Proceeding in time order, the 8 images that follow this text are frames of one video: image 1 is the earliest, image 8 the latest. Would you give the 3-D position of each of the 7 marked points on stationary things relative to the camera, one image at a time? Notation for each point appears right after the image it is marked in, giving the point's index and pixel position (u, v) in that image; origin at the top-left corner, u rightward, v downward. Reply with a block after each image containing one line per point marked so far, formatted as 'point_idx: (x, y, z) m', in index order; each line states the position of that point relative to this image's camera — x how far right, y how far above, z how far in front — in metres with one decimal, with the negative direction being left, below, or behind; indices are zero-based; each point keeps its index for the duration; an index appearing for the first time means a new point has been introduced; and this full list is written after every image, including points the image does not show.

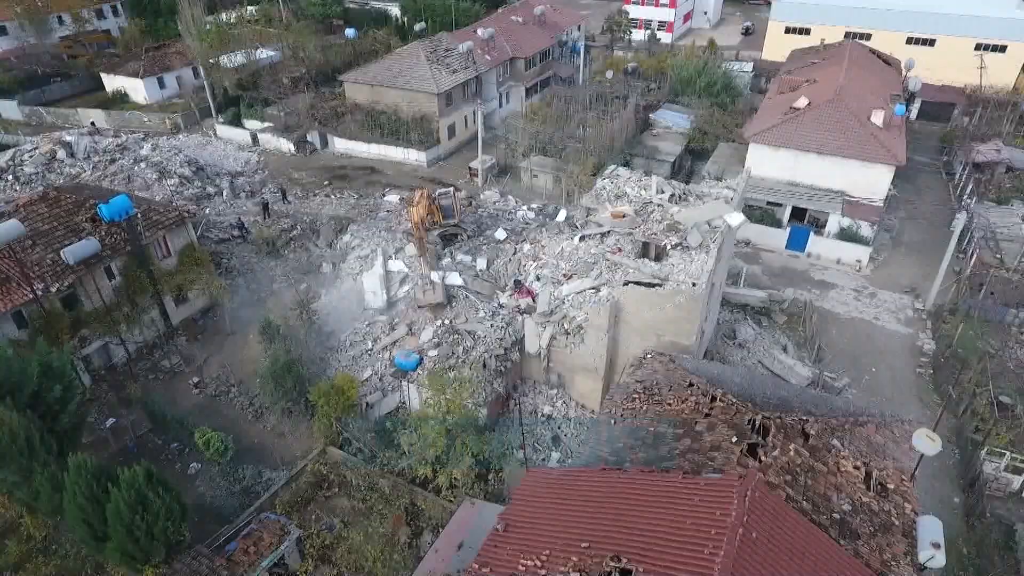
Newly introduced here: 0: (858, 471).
0: (+6.3, -3.3, +11.5) m
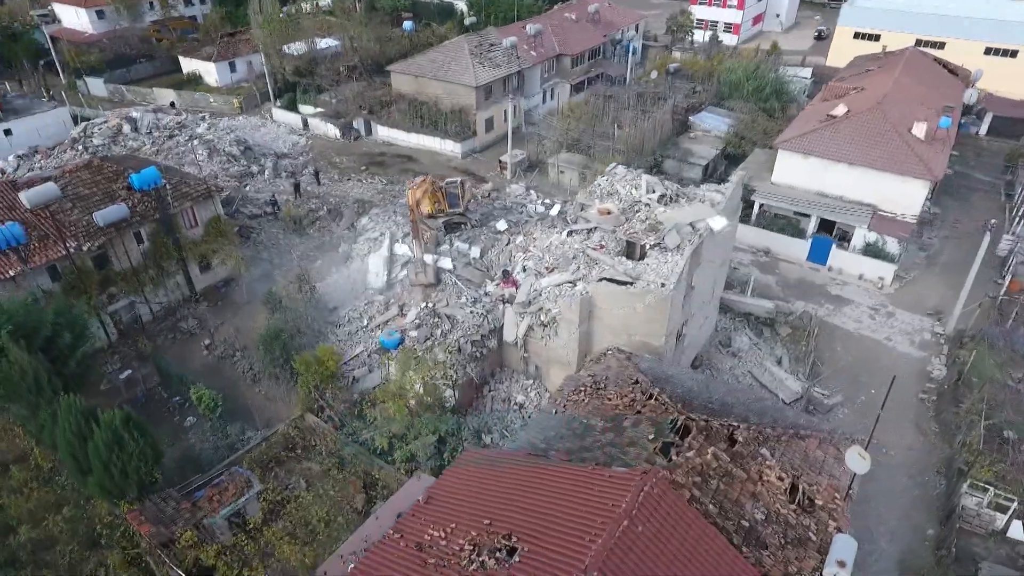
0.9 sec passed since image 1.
0: (+4.8, -3.5, +11.3) m
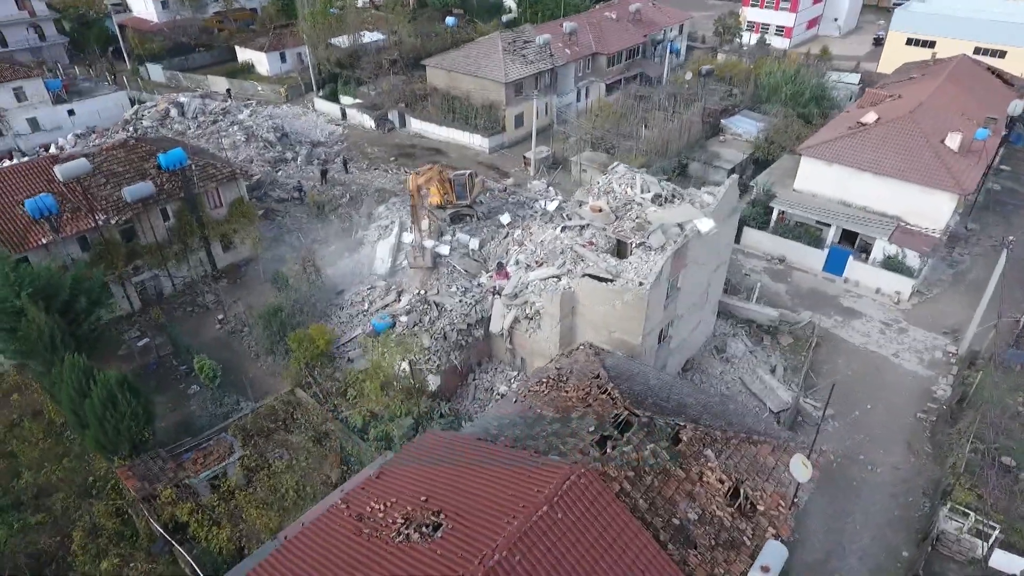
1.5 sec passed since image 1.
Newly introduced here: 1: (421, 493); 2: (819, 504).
0: (+3.8, -3.5, +11.2) m
1: (-1.6, -3.7, +11.3) m
2: (+7.7, -5.4, +15.9) m
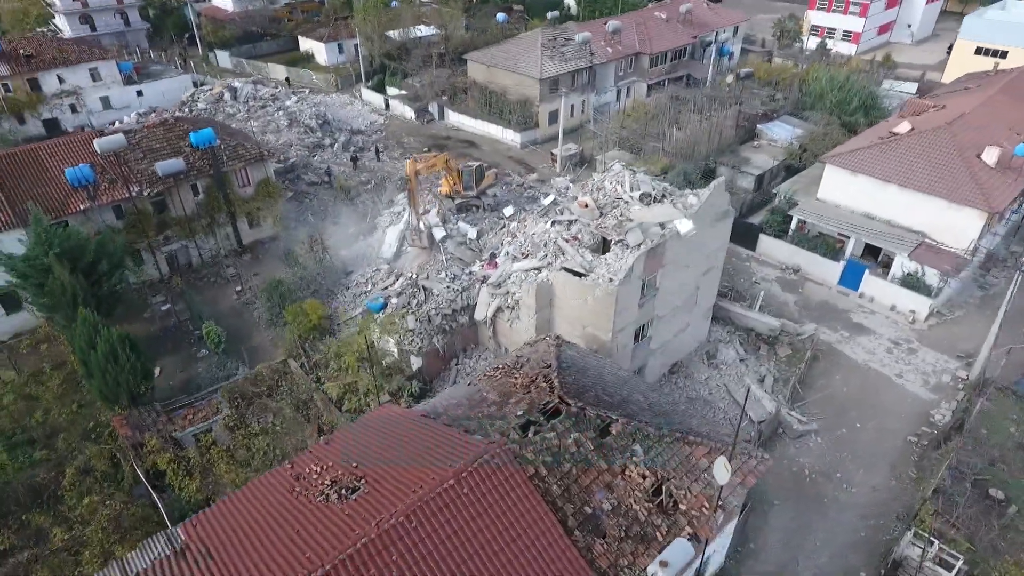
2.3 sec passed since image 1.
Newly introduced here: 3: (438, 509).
0: (+2.4, -3.4, +11.3) m
1: (-3.0, -3.3, +11.8) m
2: (+6.7, -5.6, +15.5) m
3: (-1.2, -3.5, +9.8) m
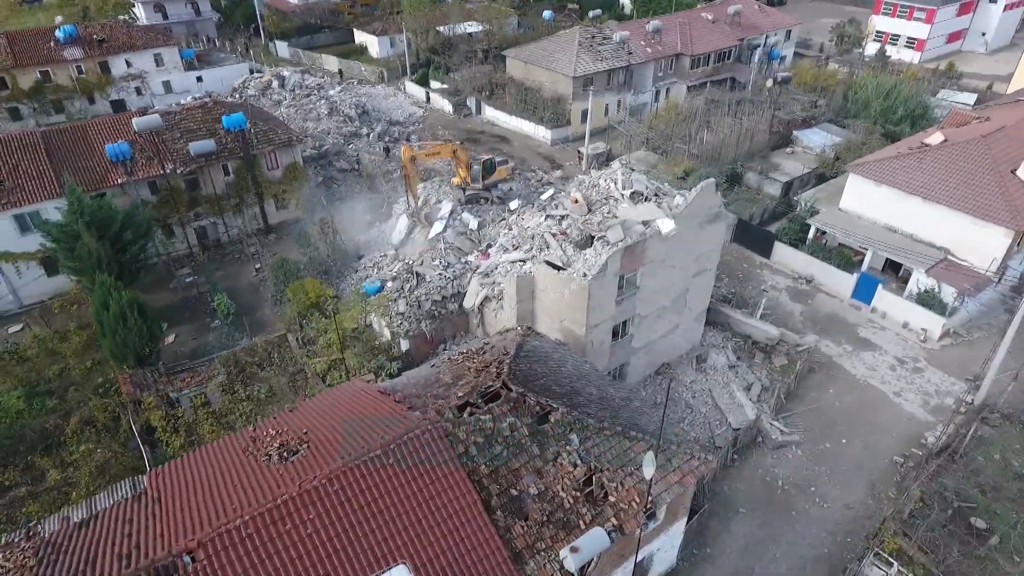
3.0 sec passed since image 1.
0: (+1.2, -3.3, +11.5) m
1: (-4.1, -2.8, +12.5) m
2: (+5.7, -5.8, +15.3) m
3: (-2.5, -3.1, +10.3) m
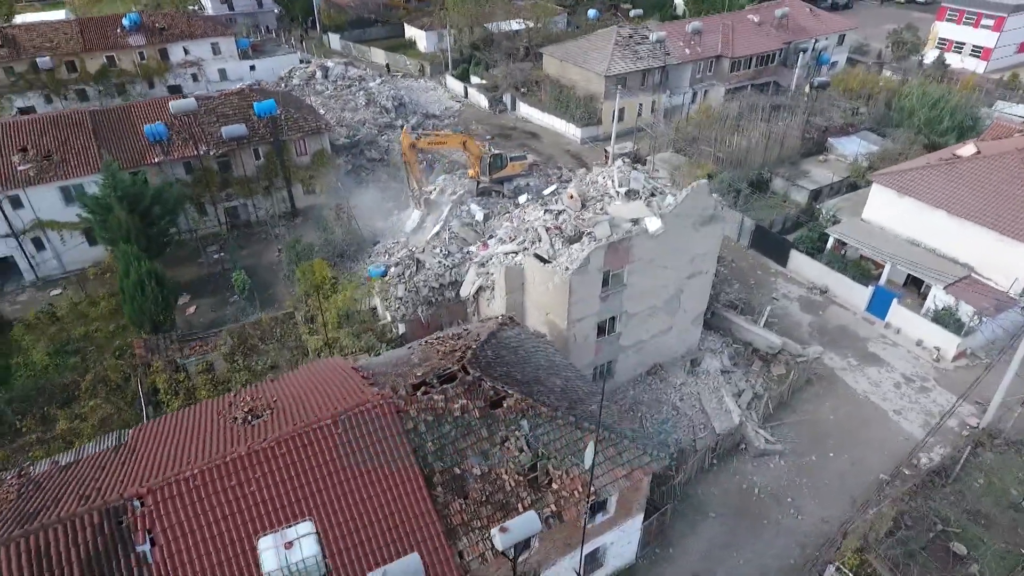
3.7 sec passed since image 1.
0: (+0.2, -3.1, +11.7) m
1: (-4.9, -2.3, +13.2) m
2: (+4.9, -5.8, +15.2) m
3: (-3.5, -2.7, +10.9) m
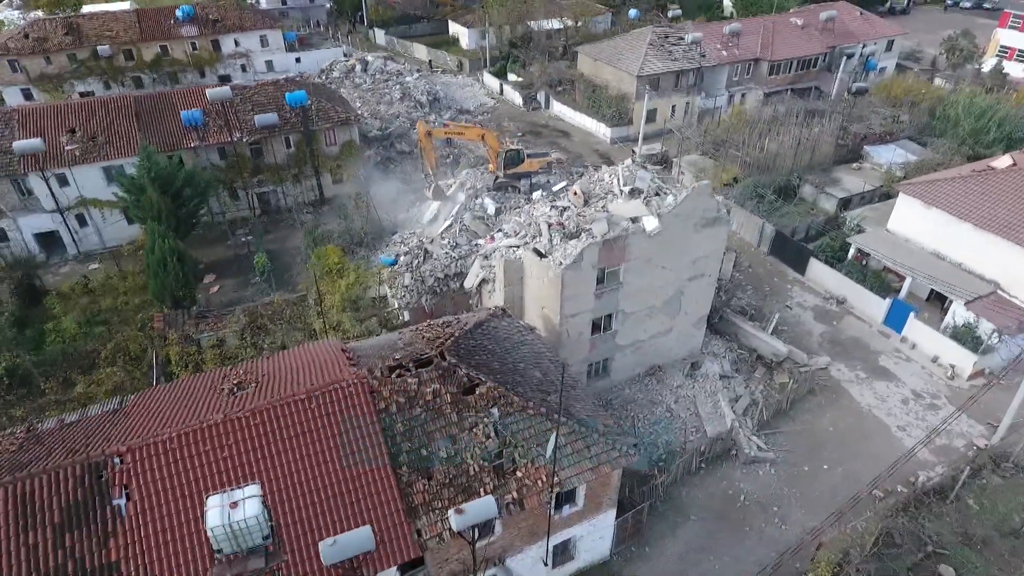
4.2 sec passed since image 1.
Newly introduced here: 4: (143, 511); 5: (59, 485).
0: (-0.4, -2.9, +11.9) m
1: (-5.4, -1.8, +13.8) m
2: (+4.3, -5.8, +15.1) m
3: (-4.2, -2.3, +11.4) m
4: (-6.0, -3.6, +10.3) m
5: (-7.4, -3.2, +10.2) m
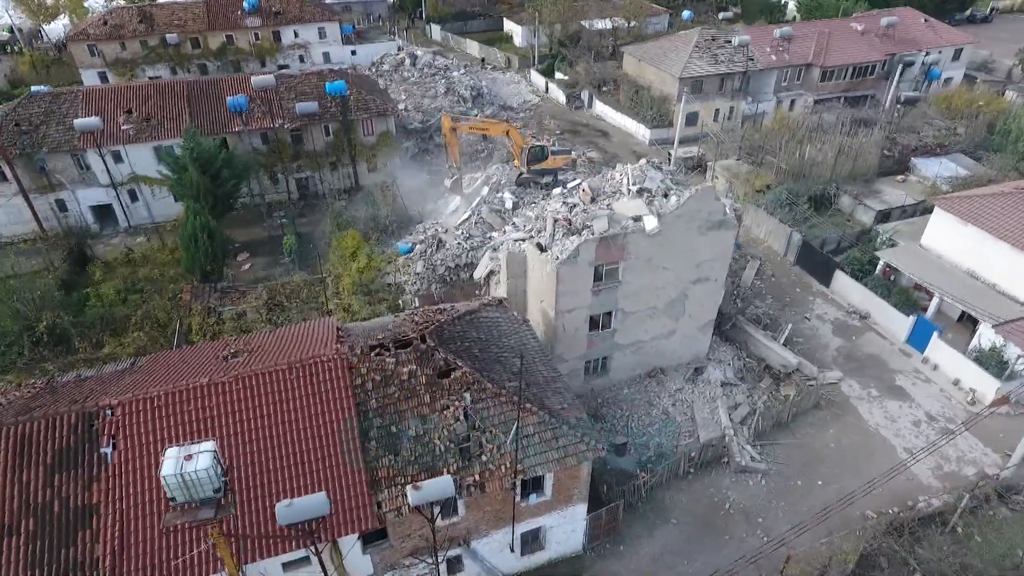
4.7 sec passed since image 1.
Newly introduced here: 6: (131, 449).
0: (-1.1, -2.6, +12.3) m
1: (-5.7, -1.3, +14.6) m
2: (+3.8, -5.9, +15.0) m
3: (-4.8, -1.8, +12.0) m
4: (-6.8, -3.0, +11.1) m
5: (-8.1, -2.5, +11.2) m
6: (-6.8, -2.9, +11.2) m
